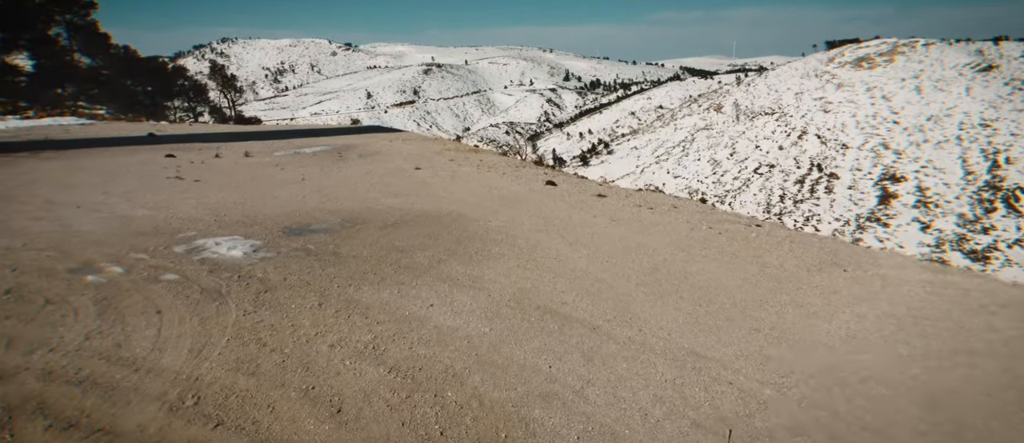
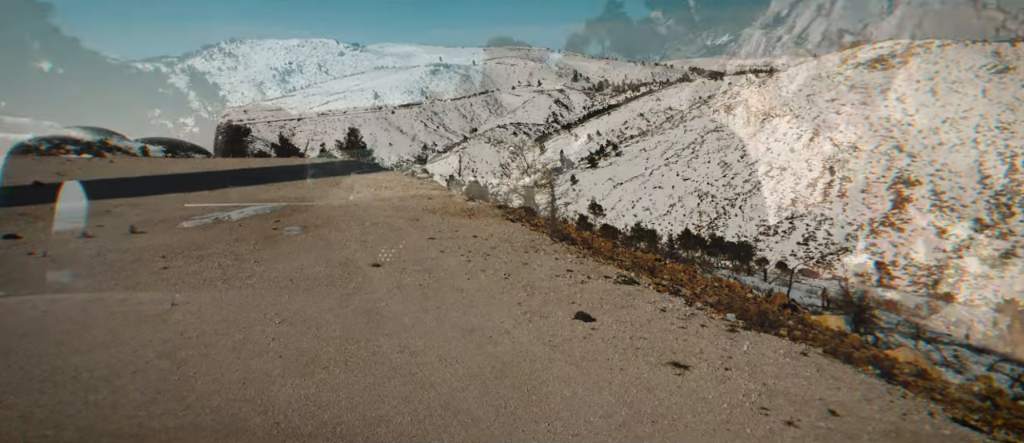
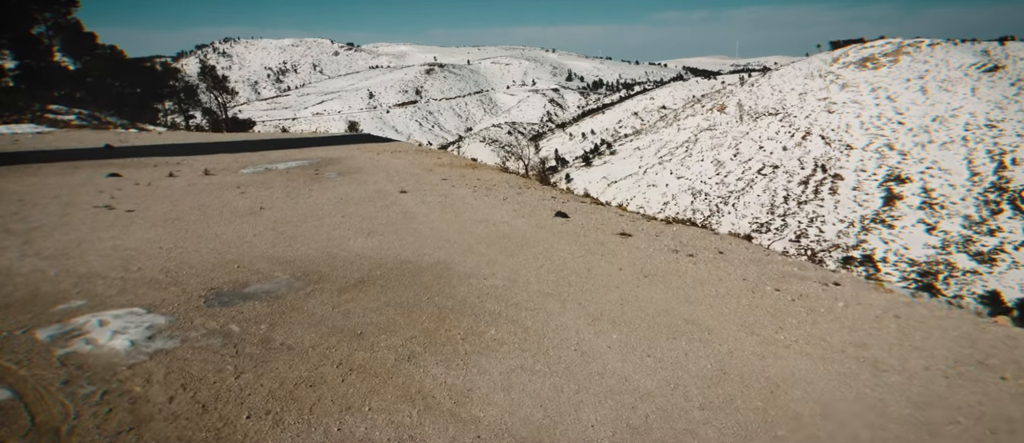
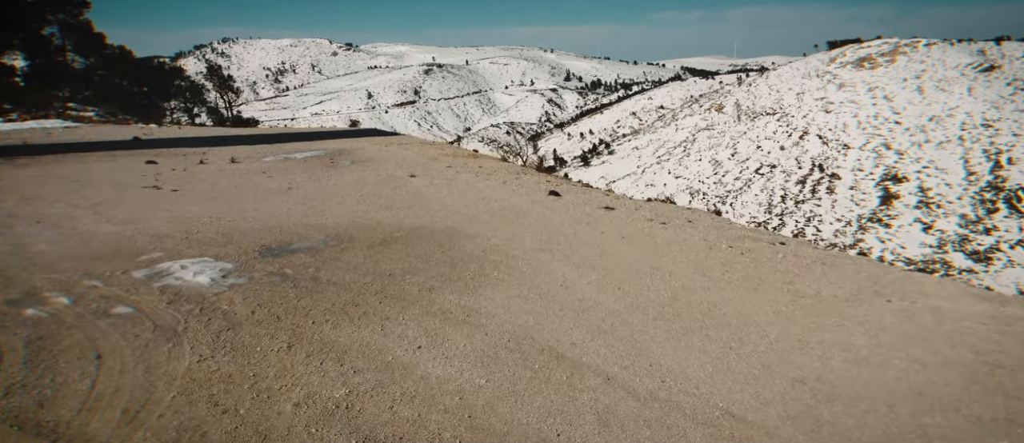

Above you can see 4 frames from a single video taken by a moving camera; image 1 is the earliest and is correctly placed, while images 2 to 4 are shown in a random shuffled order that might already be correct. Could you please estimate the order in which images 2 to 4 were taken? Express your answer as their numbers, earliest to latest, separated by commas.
4, 3, 2
